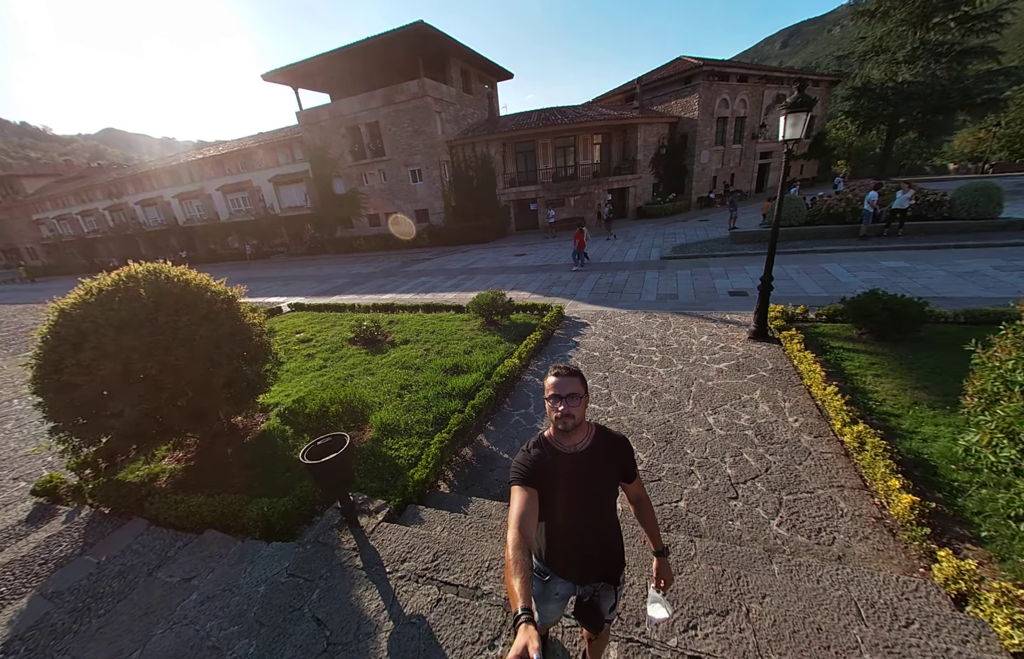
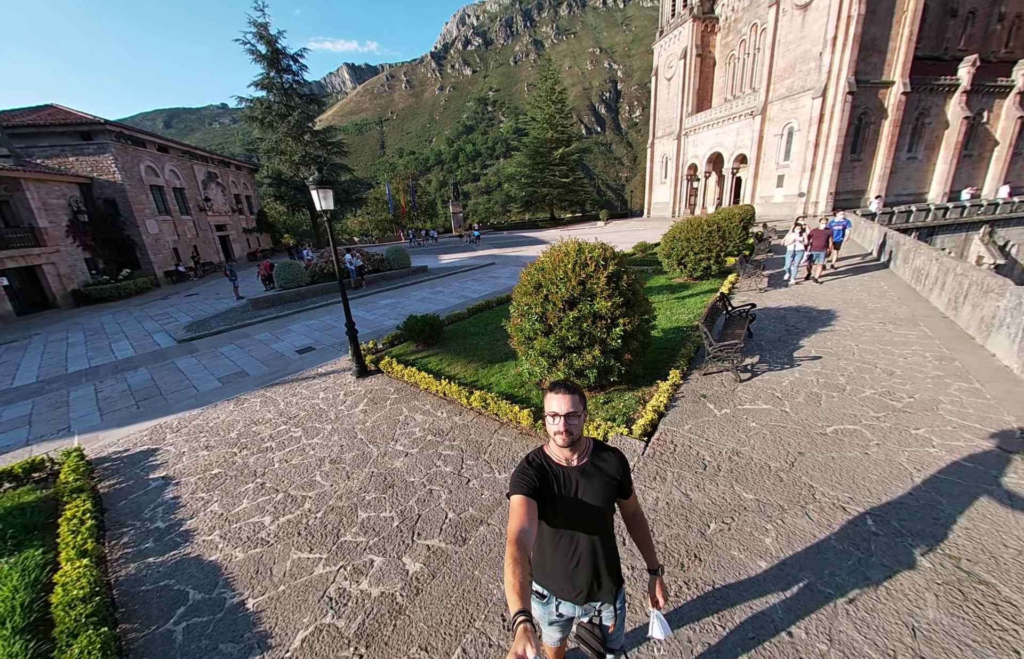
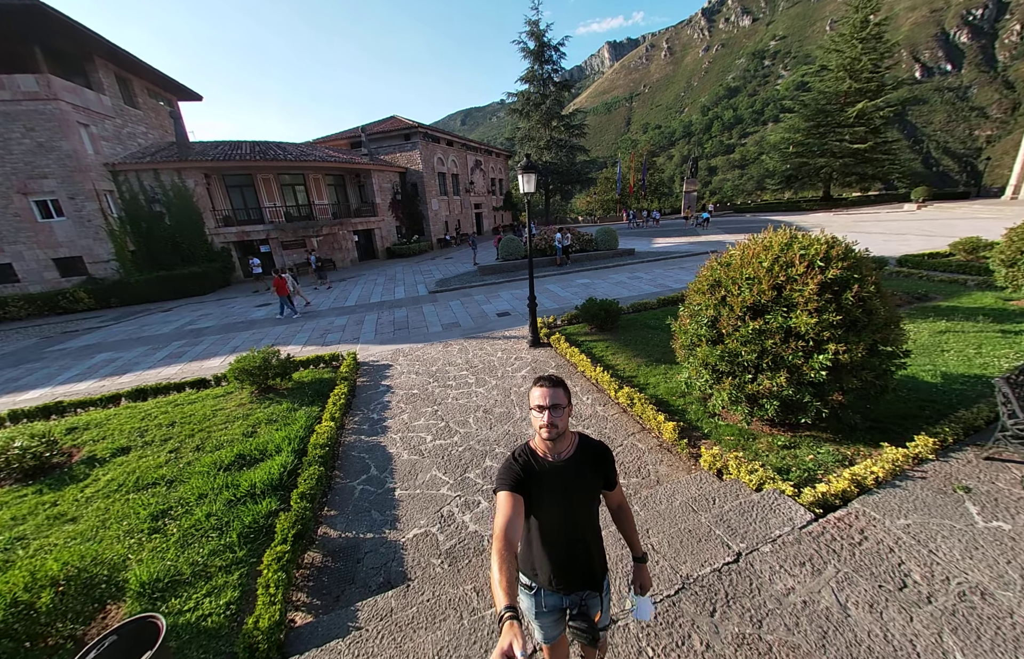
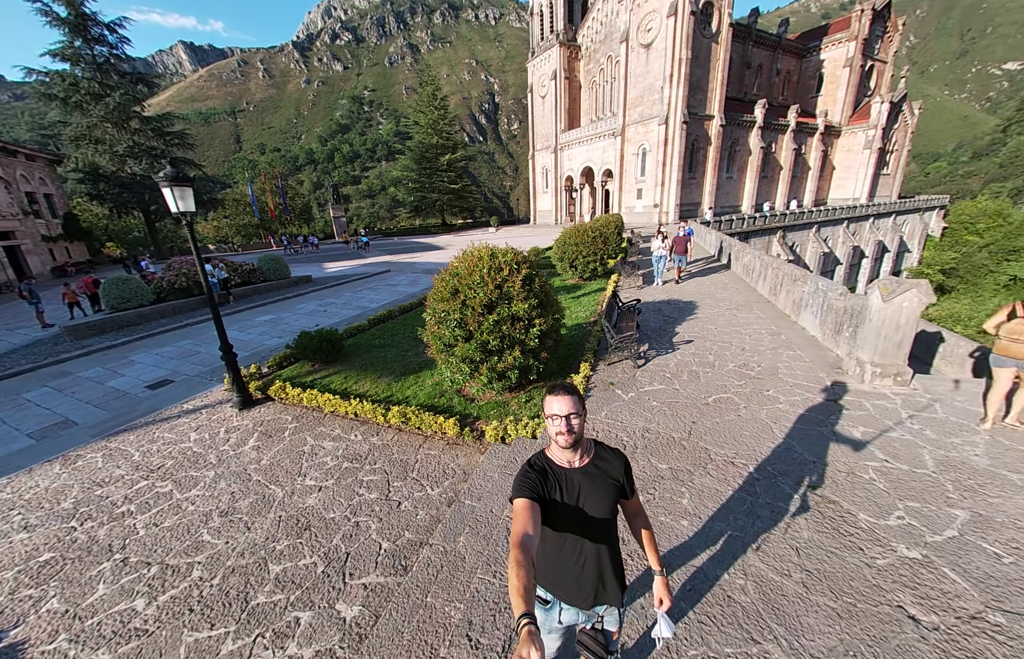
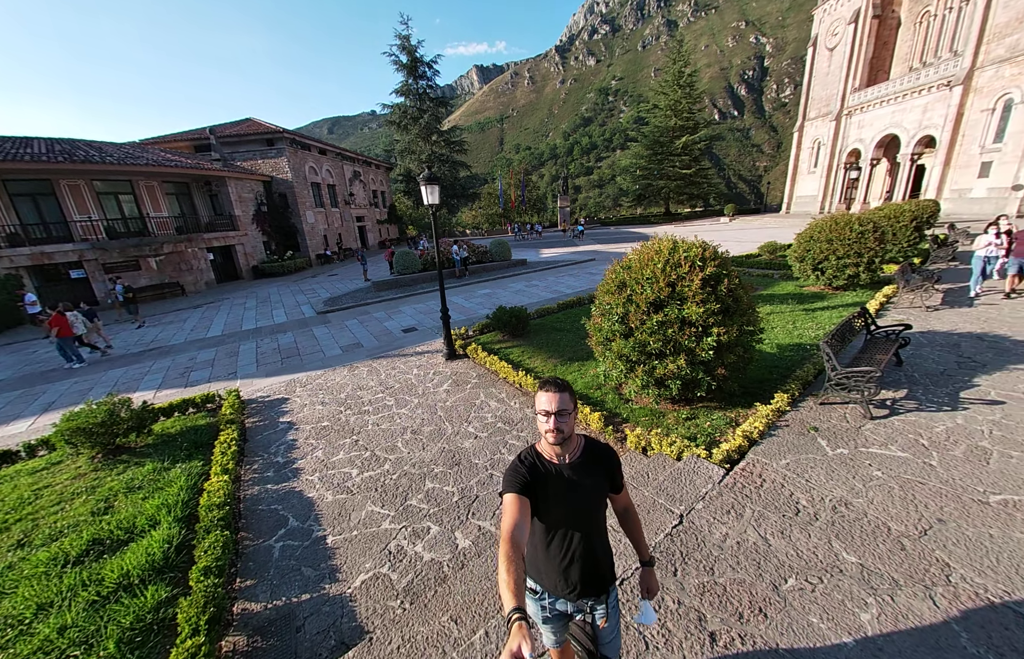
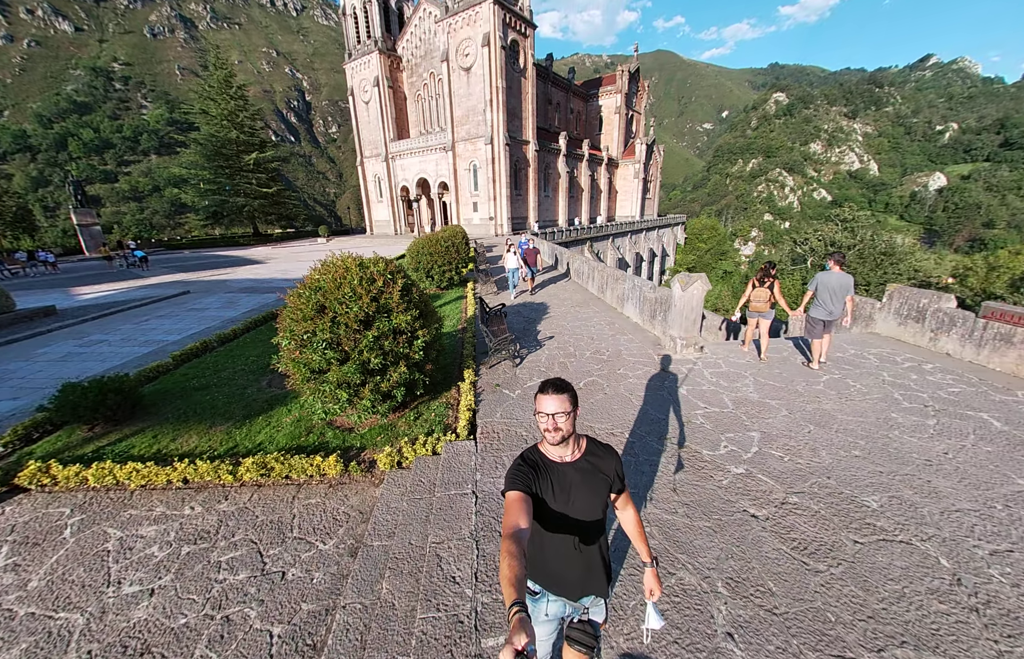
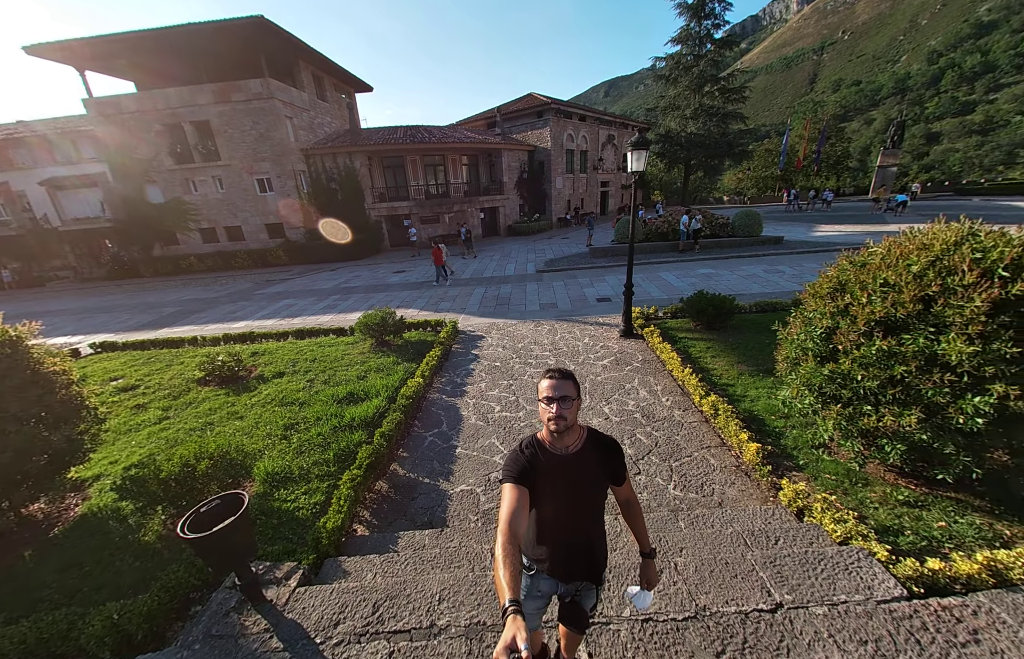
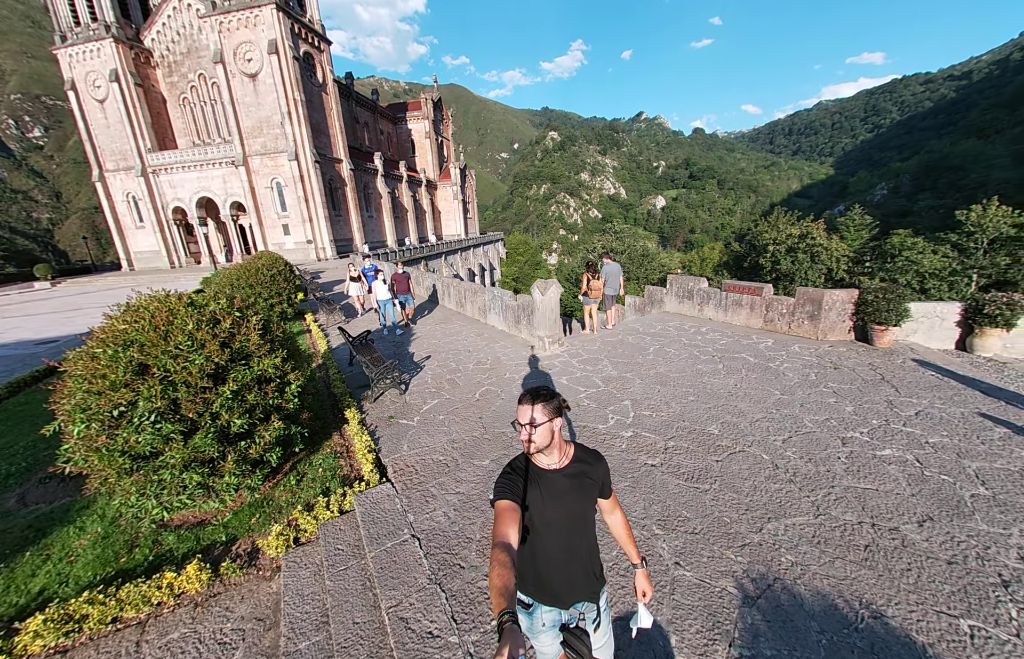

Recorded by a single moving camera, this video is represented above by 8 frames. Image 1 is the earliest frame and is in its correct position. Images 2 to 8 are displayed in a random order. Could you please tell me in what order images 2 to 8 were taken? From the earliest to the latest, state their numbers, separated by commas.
7, 3, 5, 2, 4, 6, 8
